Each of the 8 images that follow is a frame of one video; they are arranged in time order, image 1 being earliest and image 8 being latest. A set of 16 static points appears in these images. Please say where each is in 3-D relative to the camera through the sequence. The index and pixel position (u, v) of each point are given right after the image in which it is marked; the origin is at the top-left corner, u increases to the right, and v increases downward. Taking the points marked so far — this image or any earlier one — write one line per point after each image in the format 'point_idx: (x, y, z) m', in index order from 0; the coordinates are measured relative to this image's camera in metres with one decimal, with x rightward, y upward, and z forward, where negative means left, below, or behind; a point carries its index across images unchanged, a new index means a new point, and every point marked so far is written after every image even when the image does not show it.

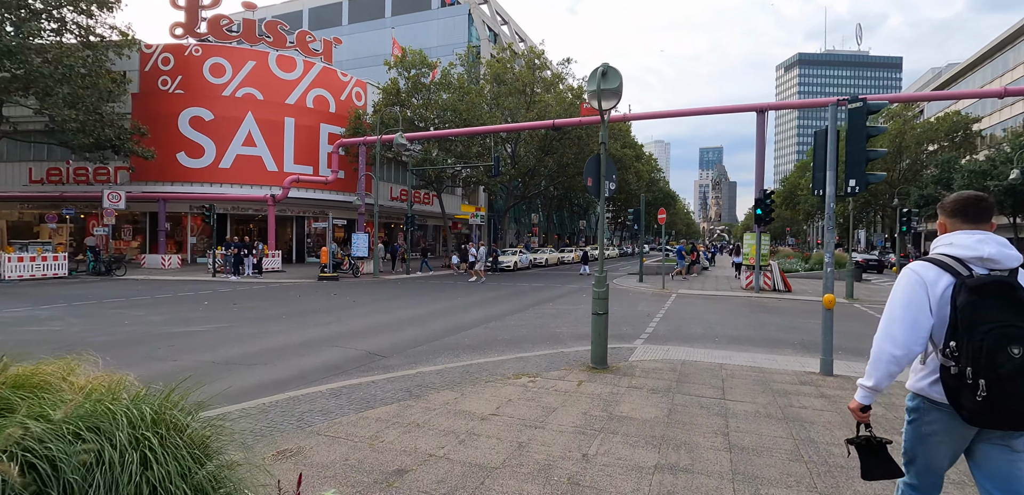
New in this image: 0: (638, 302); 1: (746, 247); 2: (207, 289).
0: (+3.7, -1.6, +14.6) m
1: (+8.9, 0.0, +19.1) m
2: (-11.4, -1.5, +18.8) m
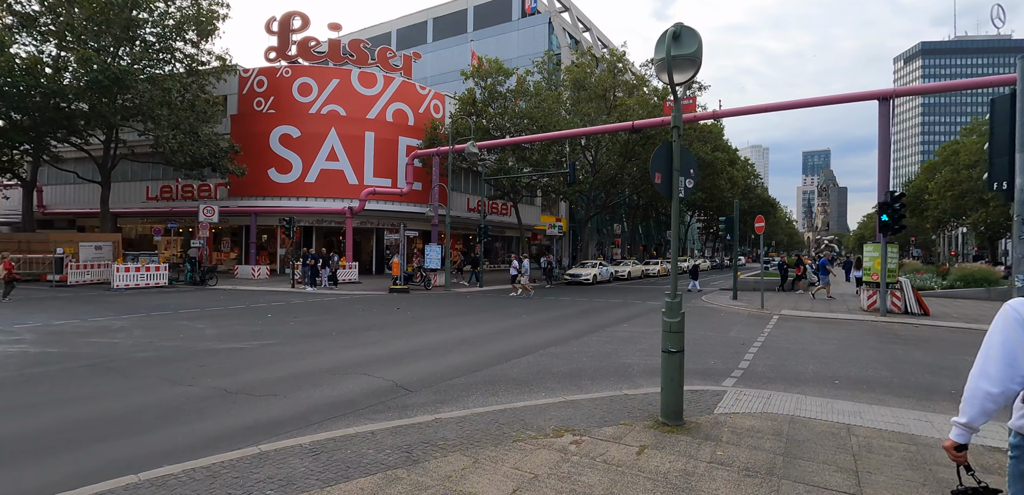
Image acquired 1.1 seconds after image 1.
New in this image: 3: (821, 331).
0: (+5.4, -1.9, +12.4) m
1: (+11.4, -0.4, +16.0) m
2: (-8.8, -2.0, +19.1) m
3: (+7.2, -1.9, +11.7) m
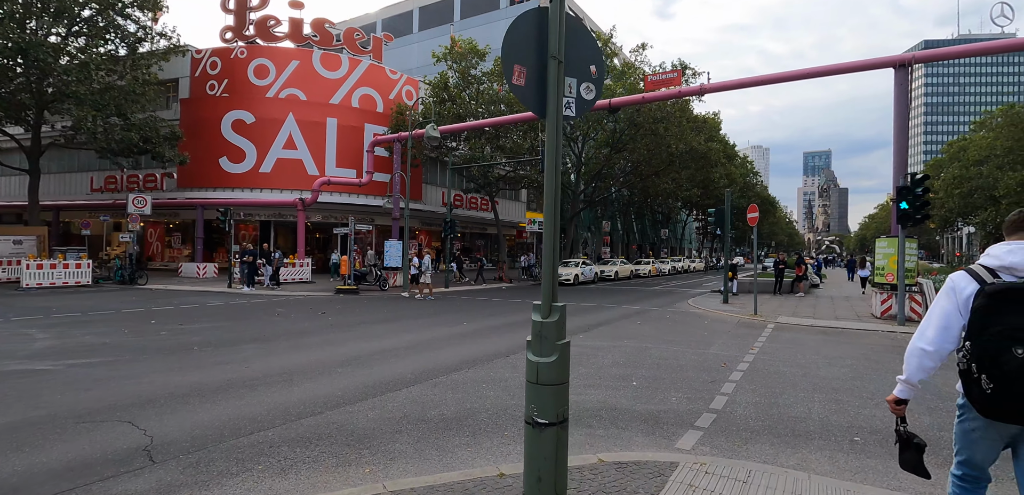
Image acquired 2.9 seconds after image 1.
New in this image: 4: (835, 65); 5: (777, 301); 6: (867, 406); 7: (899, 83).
0: (+3.9, -1.8, +9.8) m
1: (+9.9, -0.3, +13.4) m
2: (-10.3, -1.8, +16.5) m
3: (+5.8, -1.8, +9.1) m
4: (+8.7, +4.9, +13.5) m
5: (+9.3, -1.9, +17.6) m
6: (+3.8, -1.7, +5.4) m
7: (+9.9, +4.2, +12.8) m
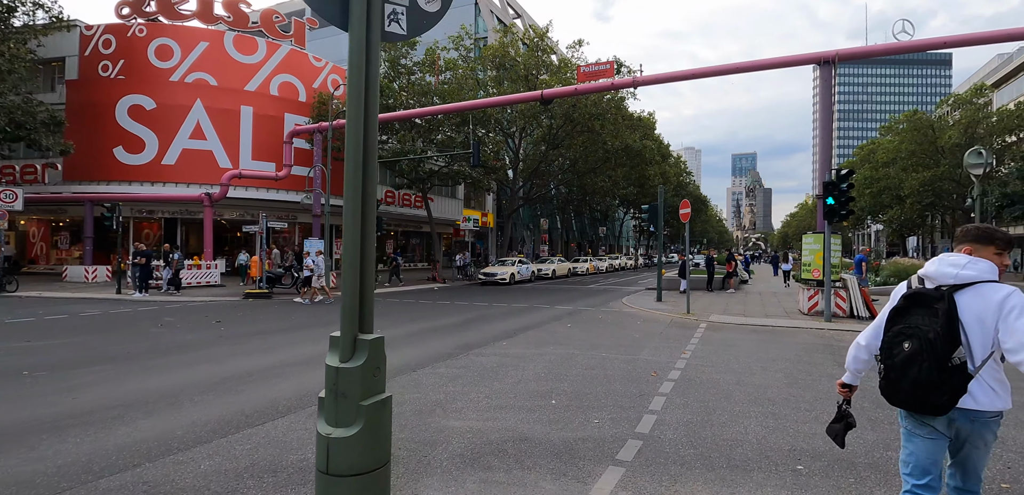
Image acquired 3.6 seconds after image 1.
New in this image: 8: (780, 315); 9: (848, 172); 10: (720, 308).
0: (+2.4, -1.7, +9.2) m
1: (+7.9, -0.2, +13.5) m
2: (-12.4, -1.8, +14.2) m
3: (+4.3, -1.7, +8.7) m
4: (+6.7, +5.0, +13.3) m
5: (+6.9, -1.8, +17.5) m
6: (+2.8, -1.7, +4.8) m
7: (+8.0, +4.3, +12.8) m
8: (+7.0, -1.8, +13.0) m
9: (+7.7, +1.7, +11.4) m
10: (+5.8, -1.7, +14.0) m
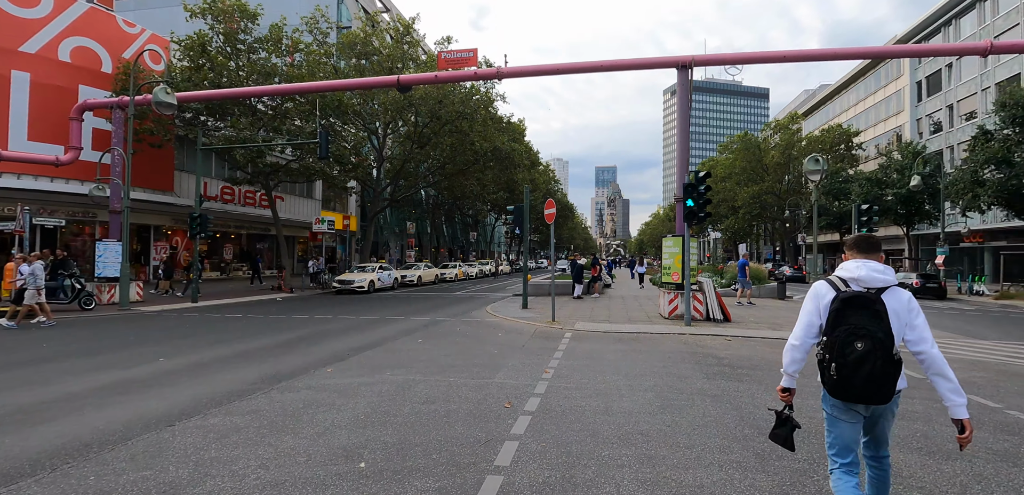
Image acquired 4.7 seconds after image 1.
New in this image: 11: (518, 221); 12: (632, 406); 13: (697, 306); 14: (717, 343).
0: (-0.1, -1.7, +7.9) m
1: (+4.1, -0.3, +13.4) m
2: (-15.8, -1.8, +9.1) m
3: (+1.8, -1.7, +7.9) m
4: (+3.0, +4.9, +13.1) m
5: (+2.2, -1.9, +17.0) m
6: (+1.3, -1.7, +3.8) m
7: (+4.3, +4.2, +12.8) m
8: (+3.3, -1.8, +12.7) m
9: (+4.4, +1.7, +11.4) m
10: (+2.0, -1.8, +13.4) m
11: (+0.3, +0.9, +20.0) m
12: (+1.3, -1.6, +5.2) m
13: (+4.7, -1.5, +12.6) m
14: (+3.8, -1.8, +9.2) m
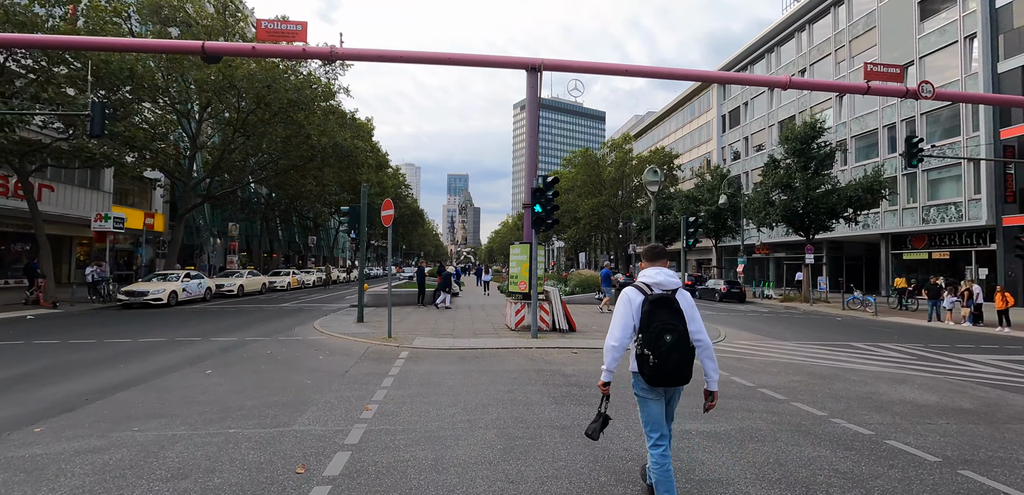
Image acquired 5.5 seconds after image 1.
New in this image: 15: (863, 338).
0: (-2.5, -1.8, +6.3) m
1: (0.0, -0.4, +12.9) m
2: (-17.8, -1.7, +3.0) m
3: (-0.6, -1.8, +6.9) m
4: (-0.9, +4.8, +12.3) m
5: (-2.9, -2.1, +15.7) m
6: (+0.1, -1.7, +2.8) m
7: (+0.4, +4.0, +12.4) m
8: (-0.6, -2.0, +11.9) m
9: (+0.9, +1.5, +11.1) m
10: (-2.0, -2.0, +12.2) m
11: (-5.5, +0.7, +18.1) m
12: (-0.3, -1.7, +4.1) m
13: (+0.8, -1.7, +12.3) m
14: (+0.9, -1.9, +8.7) m
15: (+9.1, -2.4, +12.9) m
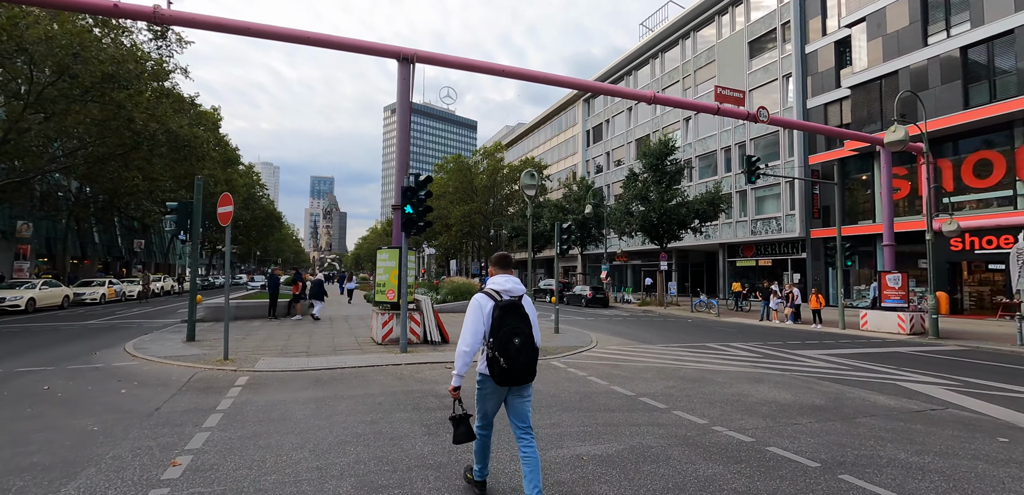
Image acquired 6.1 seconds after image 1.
0: (-3.8, -1.8, +4.7) m
1: (-3.1, -0.6, +11.7) m
2: (-17.8, -1.5, -2.4) m
3: (-2.2, -1.9, +5.7) m
4: (-3.8, +4.7, +11.0) m
5: (-6.7, -2.3, +13.7) m
6: (-0.4, -1.7, +2.0) m
7: (-2.5, +3.9, +11.4) m
8: (-3.4, -2.1, +10.6) m
9: (-1.8, +1.4, +10.2) m
10: (-4.9, -2.1, +10.5) m
11: (-9.8, +0.6, +15.4) m
12: (-1.2, -1.7, +3.1) m
13: (-2.2, -1.8, +11.3) m
14: (-1.2, -2.0, +7.8) m
15: (+5.7, -2.6, +14.0) m
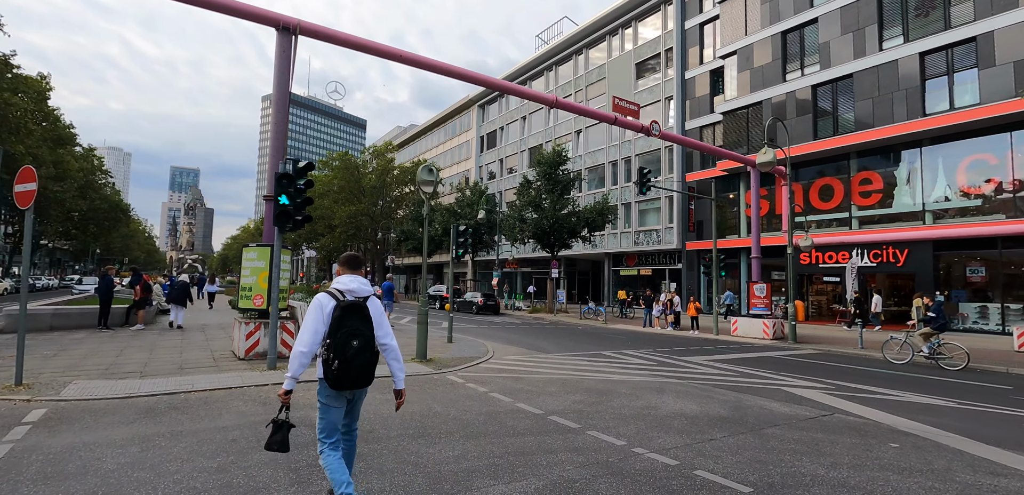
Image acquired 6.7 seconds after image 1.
0: (-4.5, -1.7, +3.0) m
1: (-5.3, -0.5, +10.0) m
2: (-16.6, -0.9, -7.0) m
3: (-3.1, -1.8, +4.3) m
4: (-5.7, +4.7, +9.2) m
5: (-9.3, -2.1, +11.1) m
6: (-0.6, -1.6, +1.0) m
7: (-4.6, +4.0, +9.9) m
8: (-5.4, -2.1, +8.8) m
9: (-3.6, +1.4, +8.9) m
10: (-6.9, -1.9, +8.4) m
11: (-12.6, +0.8, +12.1) m
12: (-1.6, -1.6, +2.0) m
13: (-4.4, -1.8, +9.7) m
14: (-2.6, -1.9, +6.6) m
15: (+2.7, -2.8, +14.1) m
